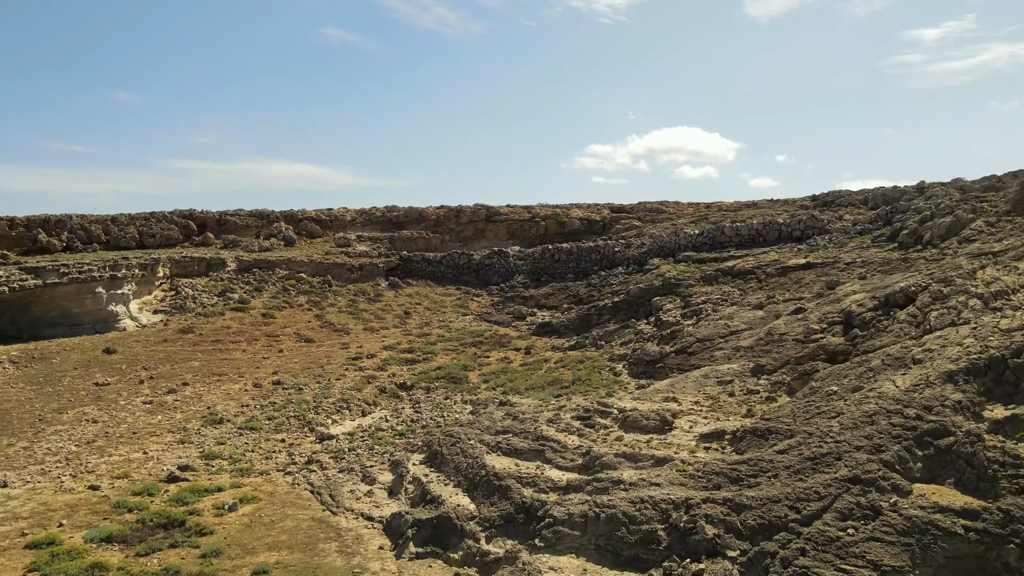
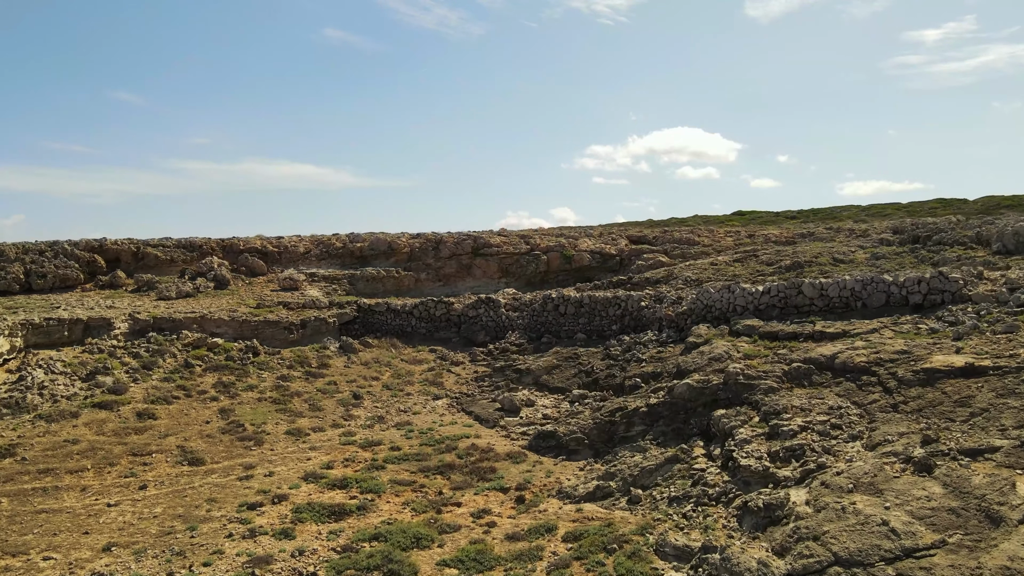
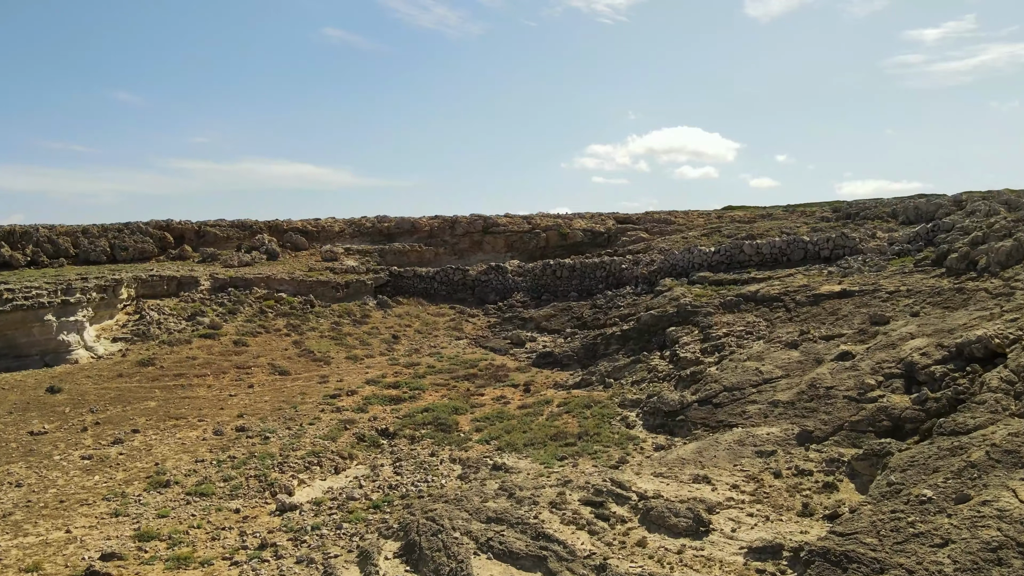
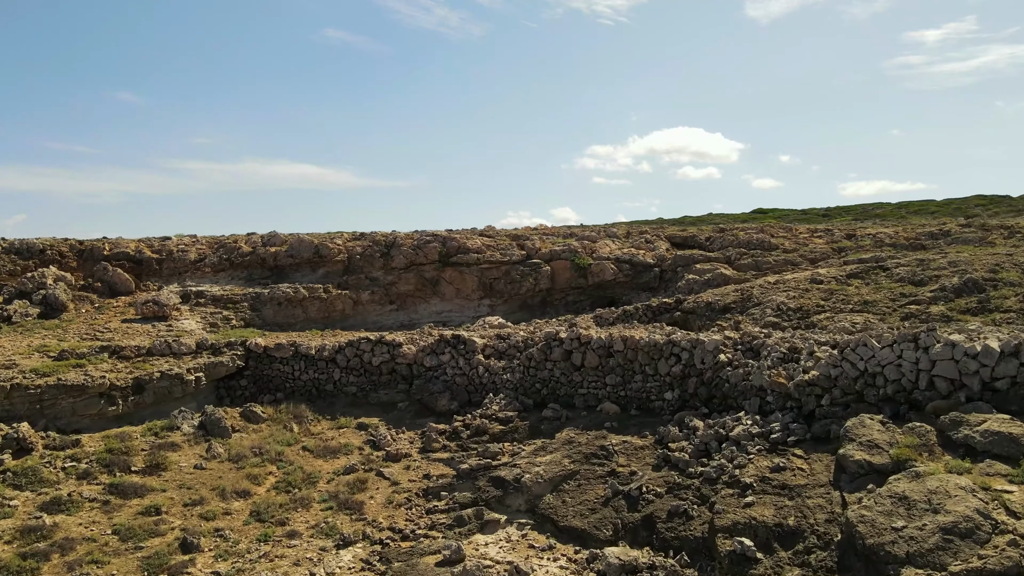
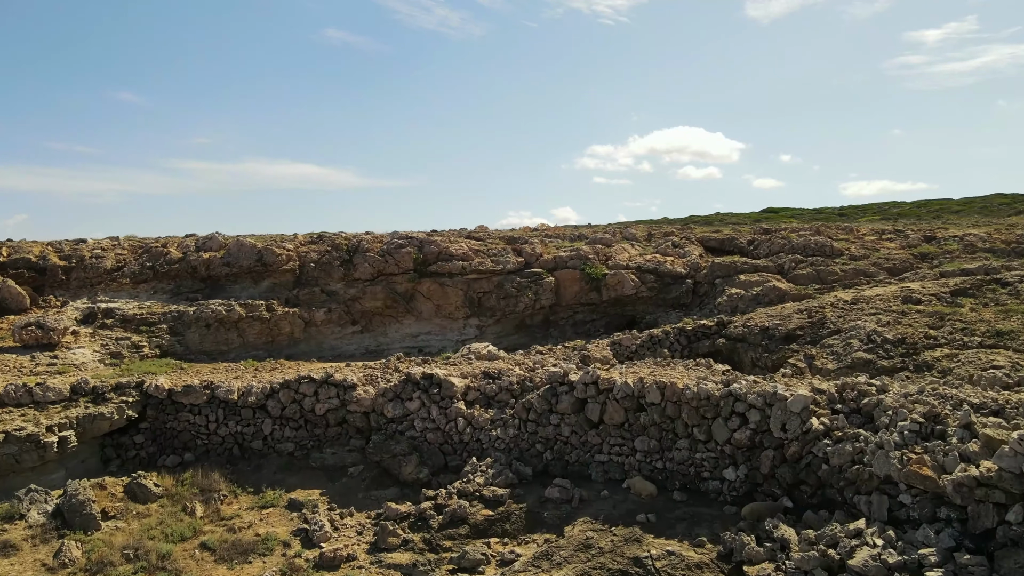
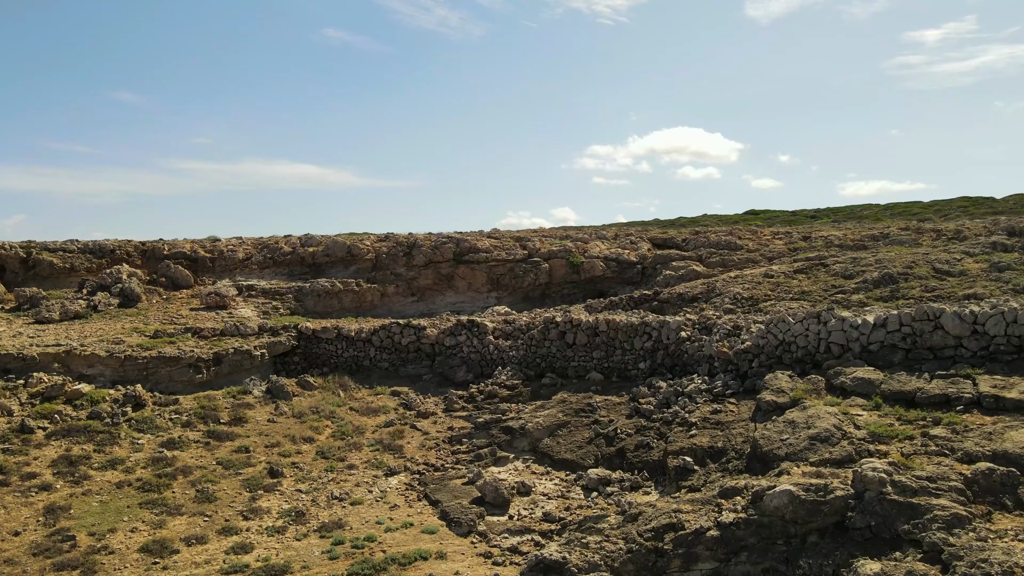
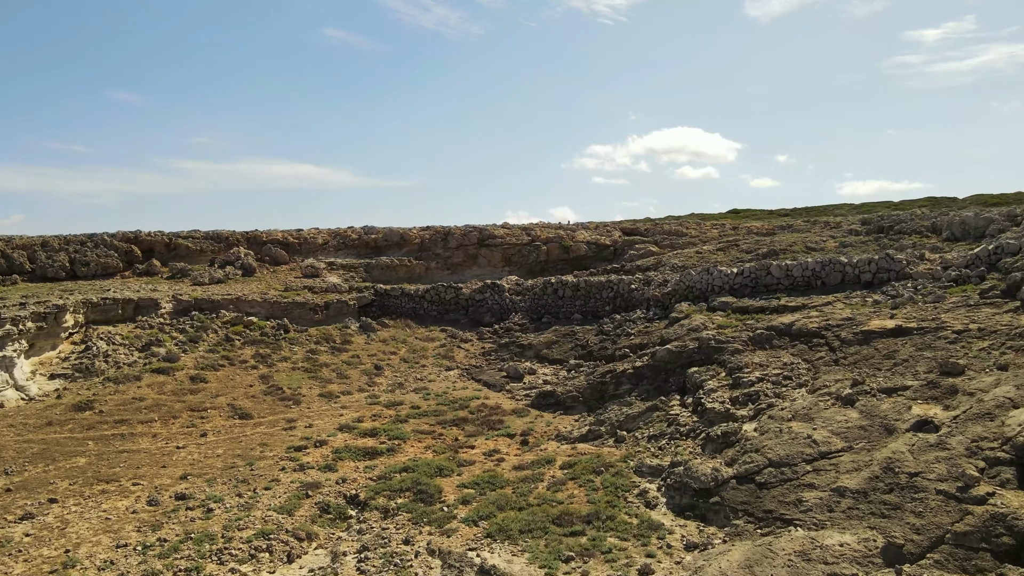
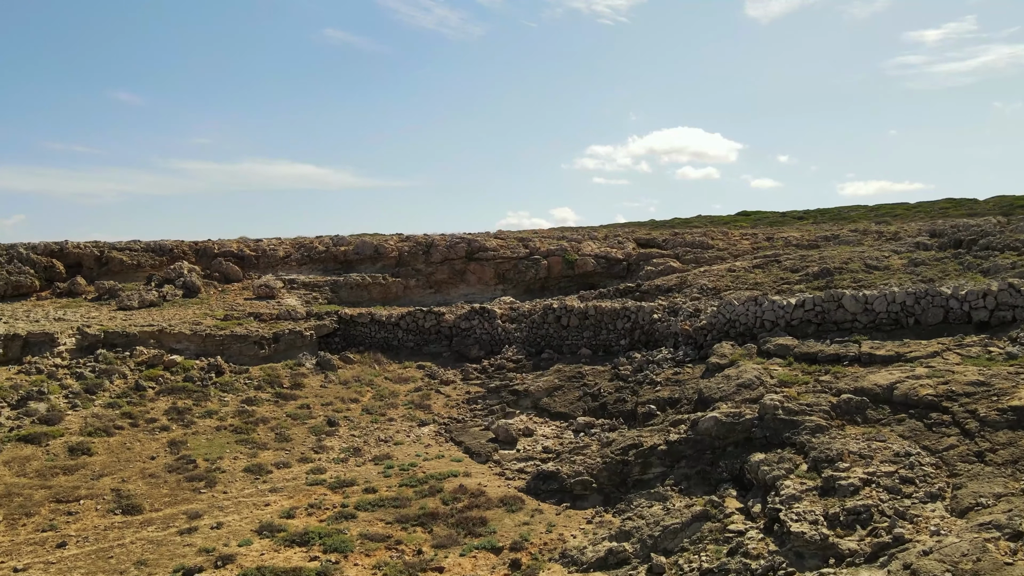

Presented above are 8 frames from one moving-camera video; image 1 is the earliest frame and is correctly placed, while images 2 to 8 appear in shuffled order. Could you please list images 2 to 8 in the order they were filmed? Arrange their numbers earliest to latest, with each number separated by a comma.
3, 7, 2, 8, 6, 4, 5
